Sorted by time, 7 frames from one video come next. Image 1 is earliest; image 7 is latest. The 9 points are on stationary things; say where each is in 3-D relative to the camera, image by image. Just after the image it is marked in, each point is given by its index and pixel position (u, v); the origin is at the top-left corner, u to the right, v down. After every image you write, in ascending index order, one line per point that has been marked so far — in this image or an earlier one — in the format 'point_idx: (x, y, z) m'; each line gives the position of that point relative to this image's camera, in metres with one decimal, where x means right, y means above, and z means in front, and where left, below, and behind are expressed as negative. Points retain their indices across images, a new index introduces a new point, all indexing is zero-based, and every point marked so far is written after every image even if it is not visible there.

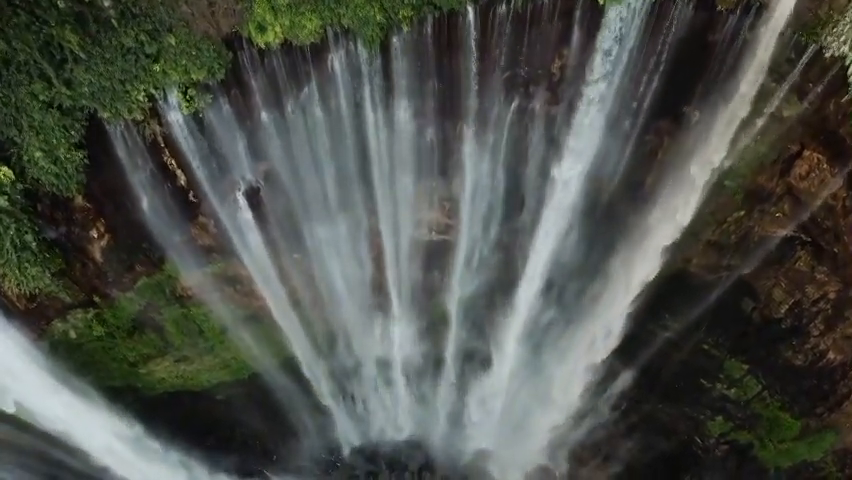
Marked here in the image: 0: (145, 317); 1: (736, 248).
0: (-3.7, -1.0, +8.7) m
1: (+3.7, -0.1, +8.1) m
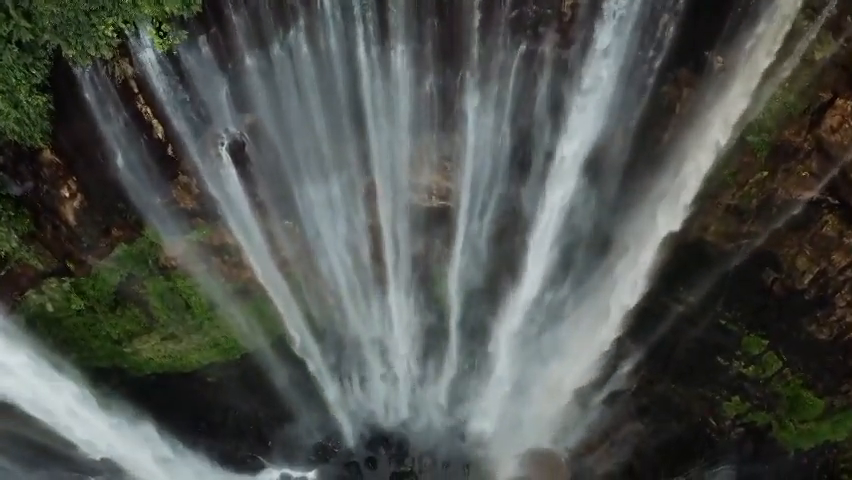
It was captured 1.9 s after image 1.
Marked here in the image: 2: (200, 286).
0: (-3.7, -0.6, +8.2) m
1: (+3.7, +0.3, +7.5) m
2: (-2.9, -0.6, +8.5) m
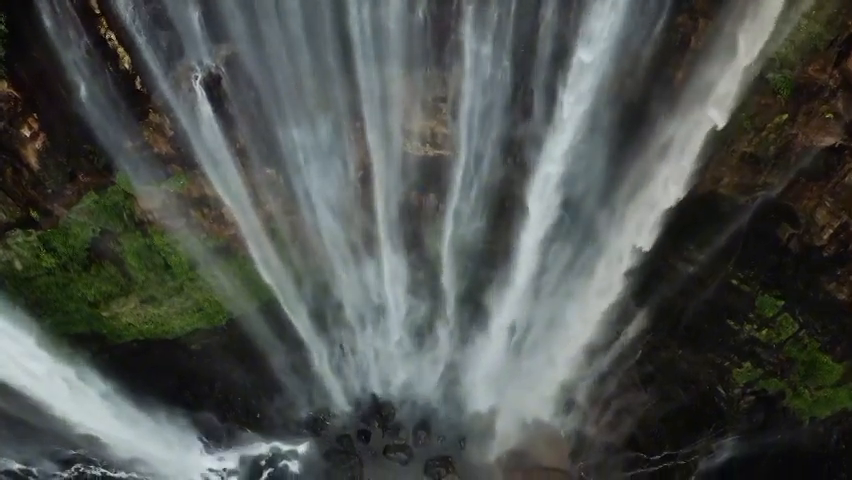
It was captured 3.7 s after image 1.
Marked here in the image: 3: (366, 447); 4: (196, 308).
0: (-3.7, -0.1, +7.7) m
1: (+3.7, +0.8, +7.0) m
2: (-2.9, 0.0, +8.0) m
3: (-0.9, -3.1, +9.9) m
4: (-3.0, -0.9, +8.6) m
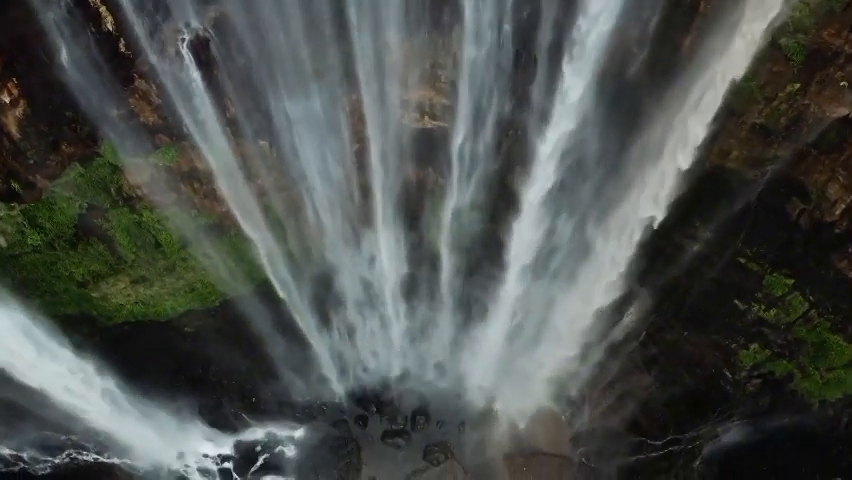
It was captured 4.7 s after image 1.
0: (-3.8, +0.2, +7.4) m
1: (+3.6, +1.1, +6.8) m
2: (-3.0, +0.2, +7.7) m
3: (-0.9, -2.8, +9.7) m
4: (-3.0, -0.6, +8.4) m
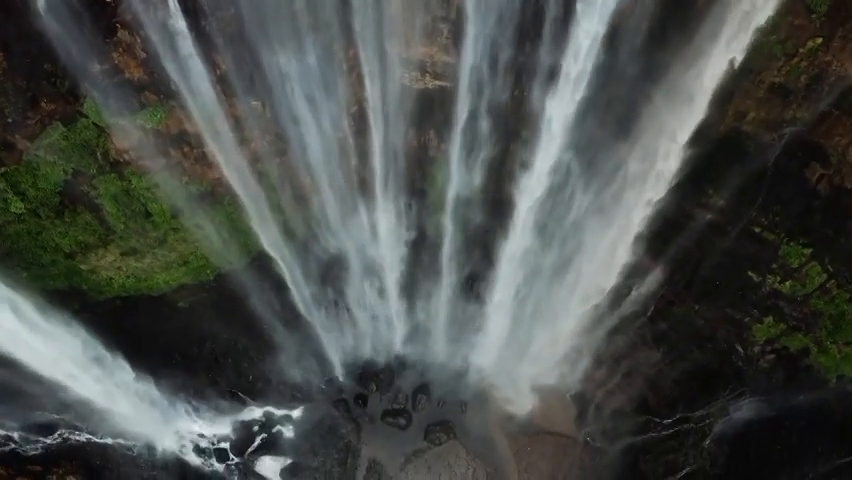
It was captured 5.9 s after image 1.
0: (-3.7, +0.5, +7.1) m
1: (+3.7, +1.4, +6.4) m
2: (-2.9, +0.6, +7.4) m
3: (-0.9, -2.4, +9.4) m
4: (-3.0, -0.3, +8.1) m
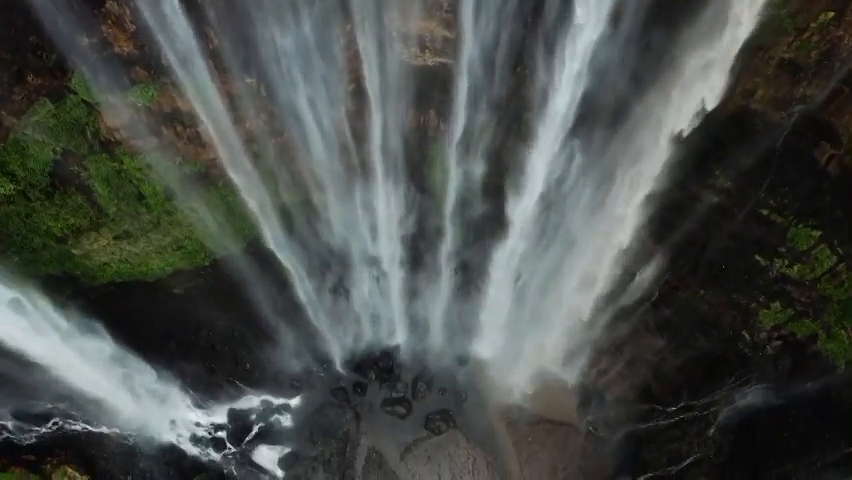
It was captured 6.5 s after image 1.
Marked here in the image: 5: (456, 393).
0: (-3.8, +0.7, +6.9) m
1: (+3.7, +1.6, +6.2) m
2: (-2.9, +0.8, +7.2) m
3: (-0.9, -2.2, +9.3) m
4: (-3.0, -0.1, +7.9) m
5: (+0.4, -2.1, +9.3) m
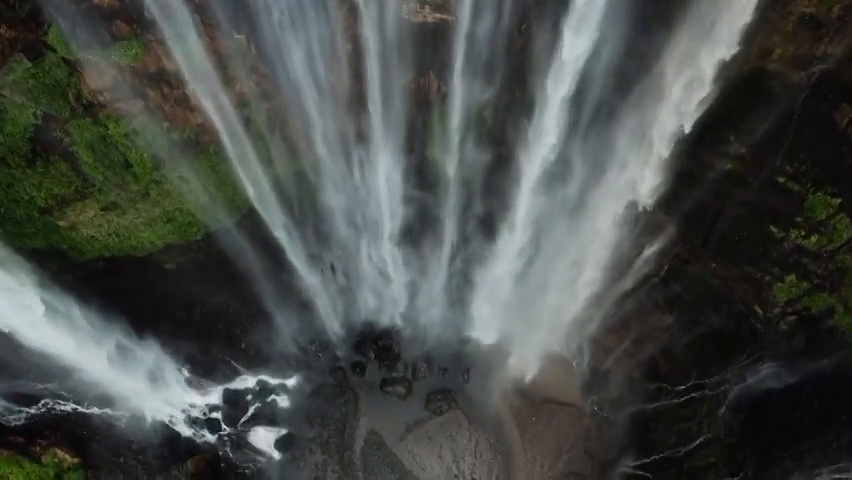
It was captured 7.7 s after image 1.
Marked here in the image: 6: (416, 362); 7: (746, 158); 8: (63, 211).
0: (-3.8, +1.0, +6.6) m
1: (+3.7, +1.9, +5.9) m
2: (-2.9, +1.1, +6.9) m
3: (-0.9, -1.9, +9.0) m
4: (-3.0, +0.3, +7.6) m
5: (+0.4, -1.8, +9.0) m
6: (-0.1, -1.6, +9.0) m
7: (+3.4, +0.9, +7.0) m
8: (-4.0, +0.3, +7.3) m
